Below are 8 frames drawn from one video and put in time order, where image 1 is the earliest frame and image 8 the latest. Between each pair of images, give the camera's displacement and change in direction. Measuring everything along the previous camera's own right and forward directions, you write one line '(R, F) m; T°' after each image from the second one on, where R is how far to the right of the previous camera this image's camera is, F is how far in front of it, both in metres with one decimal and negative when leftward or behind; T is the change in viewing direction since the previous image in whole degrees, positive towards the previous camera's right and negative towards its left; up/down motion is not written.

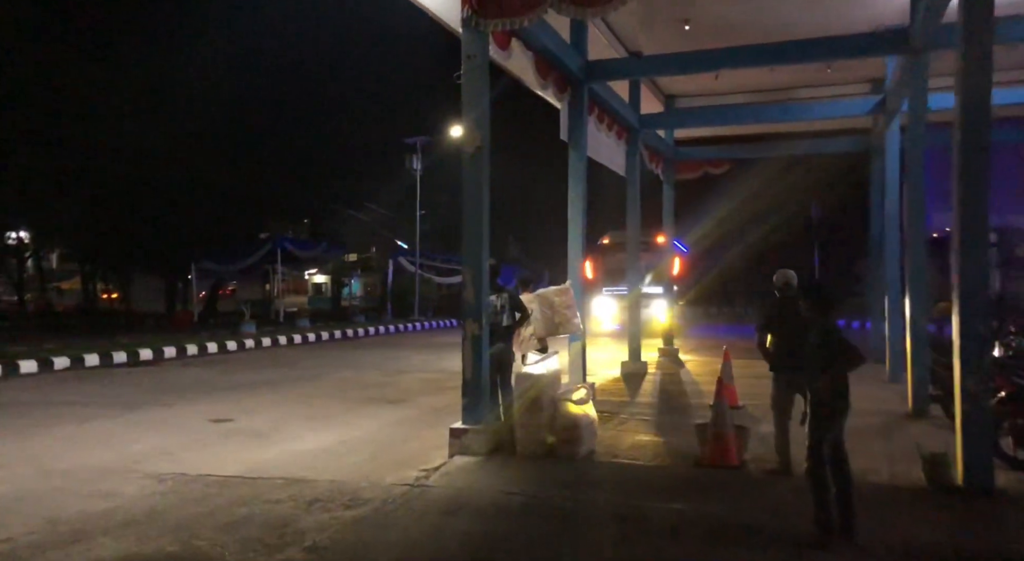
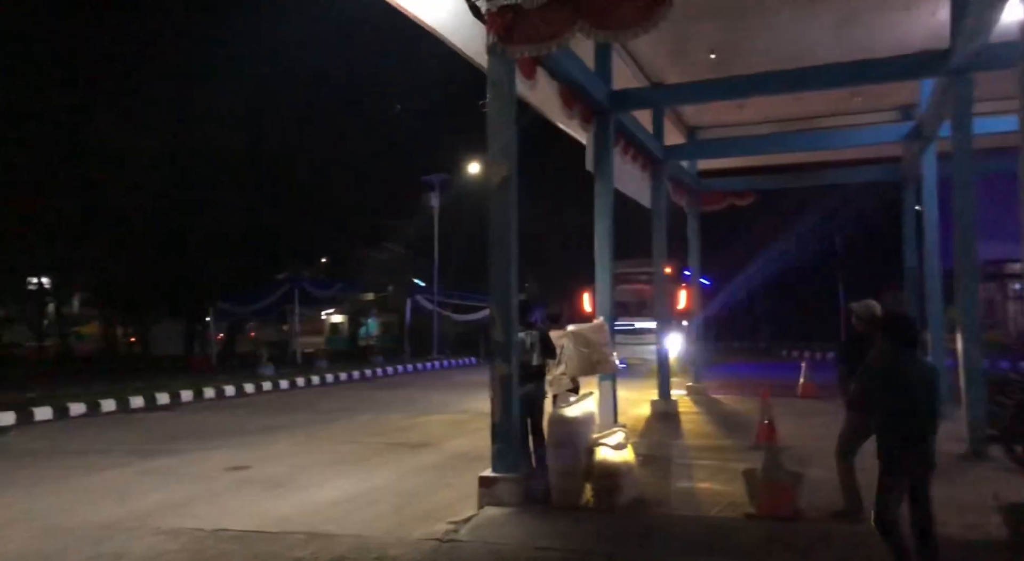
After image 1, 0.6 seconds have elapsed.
(-0.1, +0.4) m; -1°
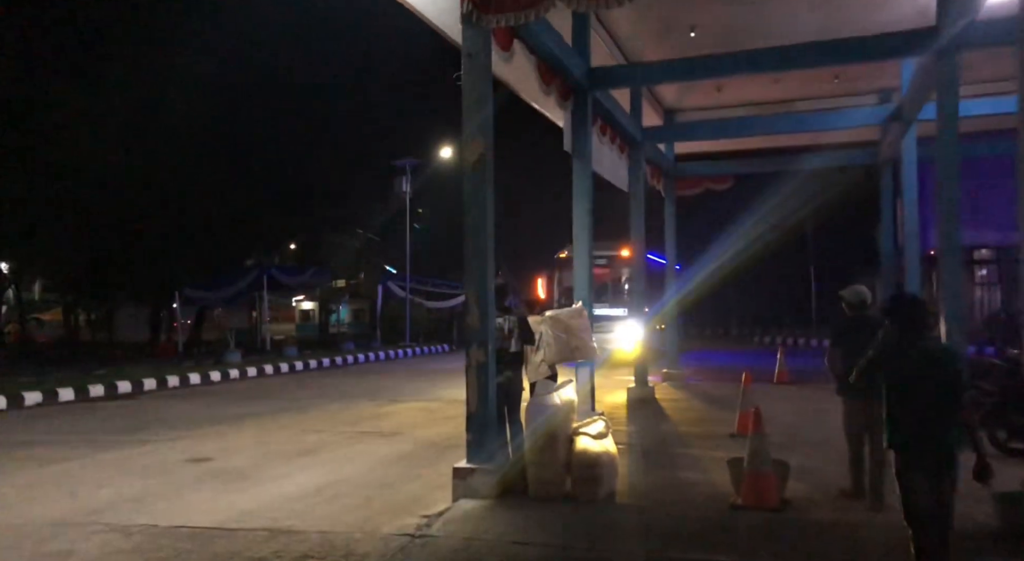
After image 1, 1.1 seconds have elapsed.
(0.0, +0.4) m; +2°
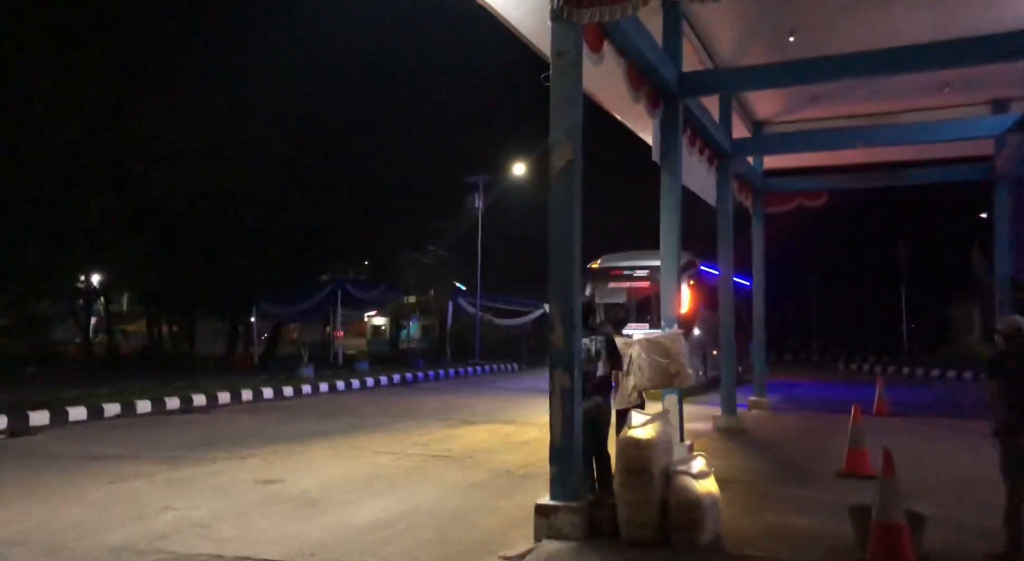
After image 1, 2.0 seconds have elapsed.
(-0.1, +0.6) m; -4°
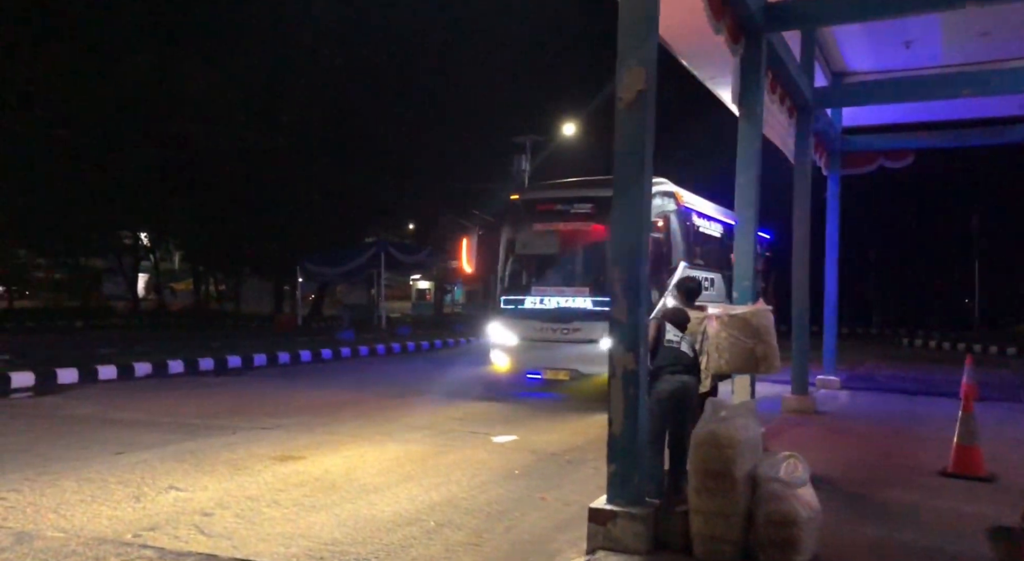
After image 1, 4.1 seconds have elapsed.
(-0.1, +1.2) m; -3°
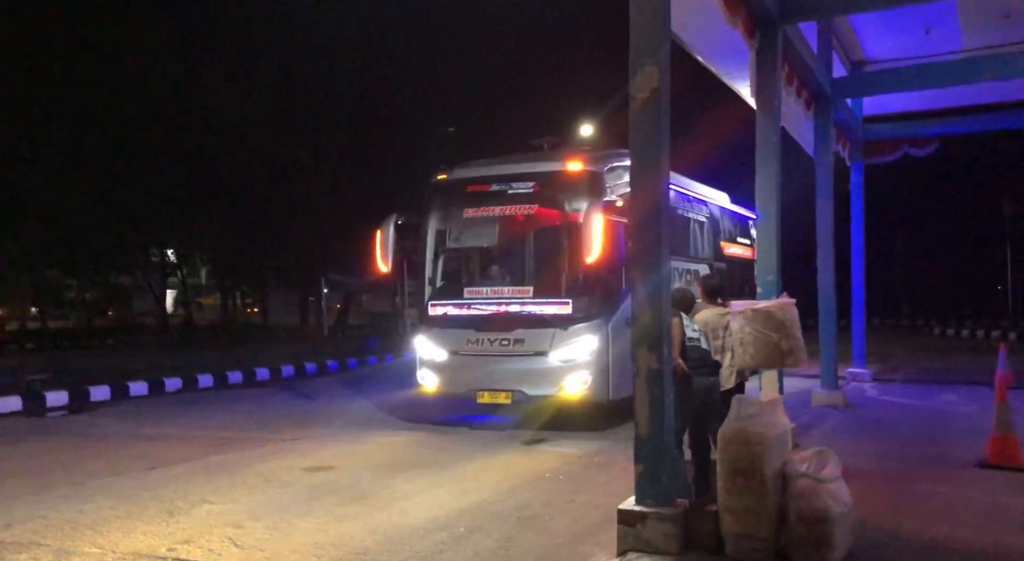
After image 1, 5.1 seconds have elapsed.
(0.0, 0.0) m; -2°
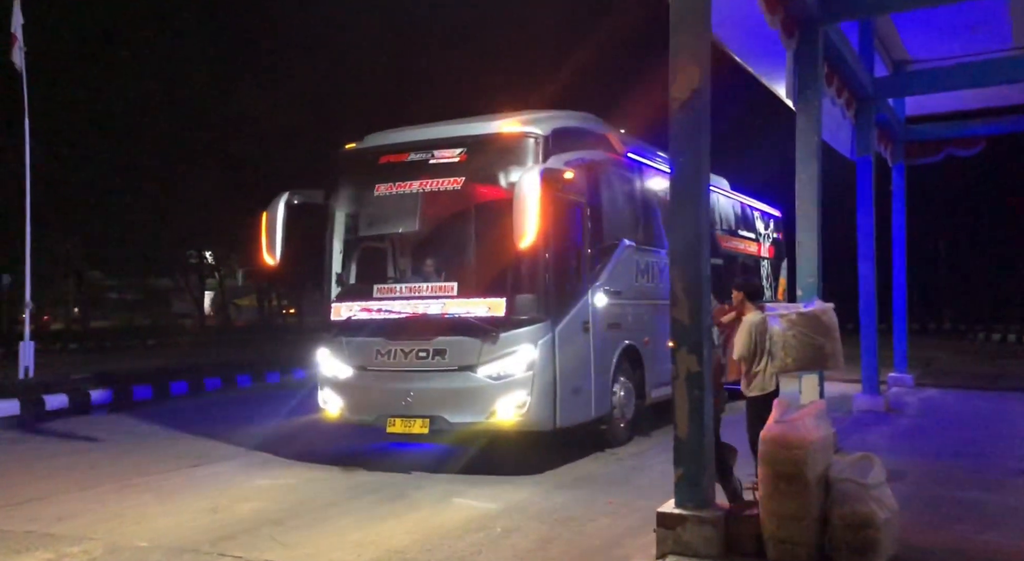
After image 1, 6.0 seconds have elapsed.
(0.0, 0.0) m; -2°
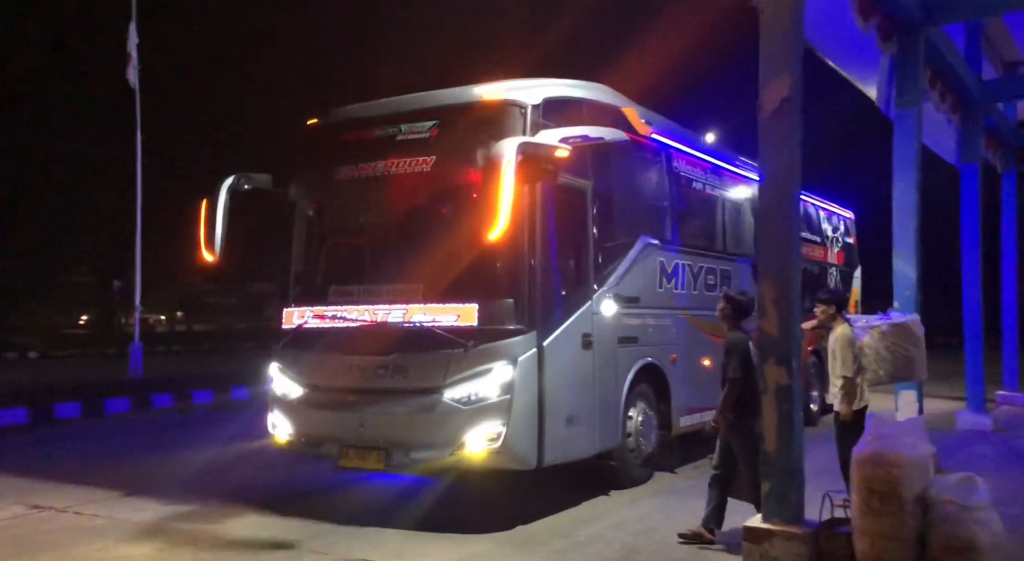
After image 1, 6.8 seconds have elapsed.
(0.0, 0.0) m; -6°
